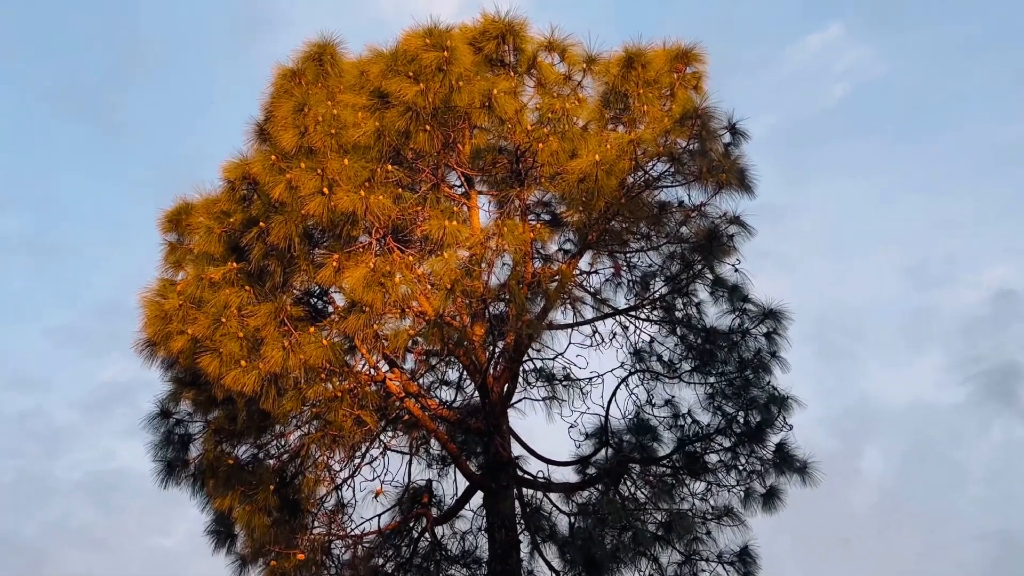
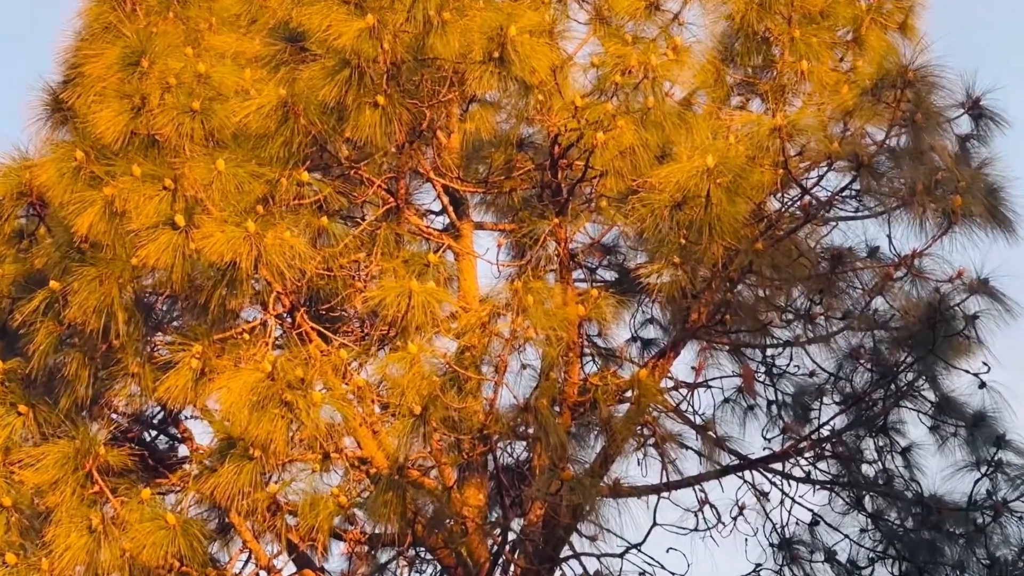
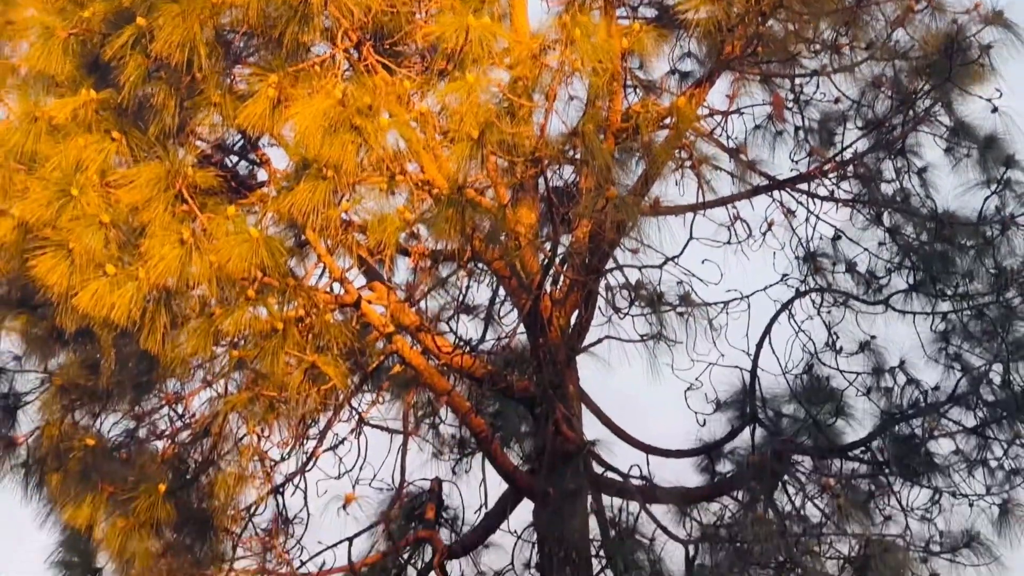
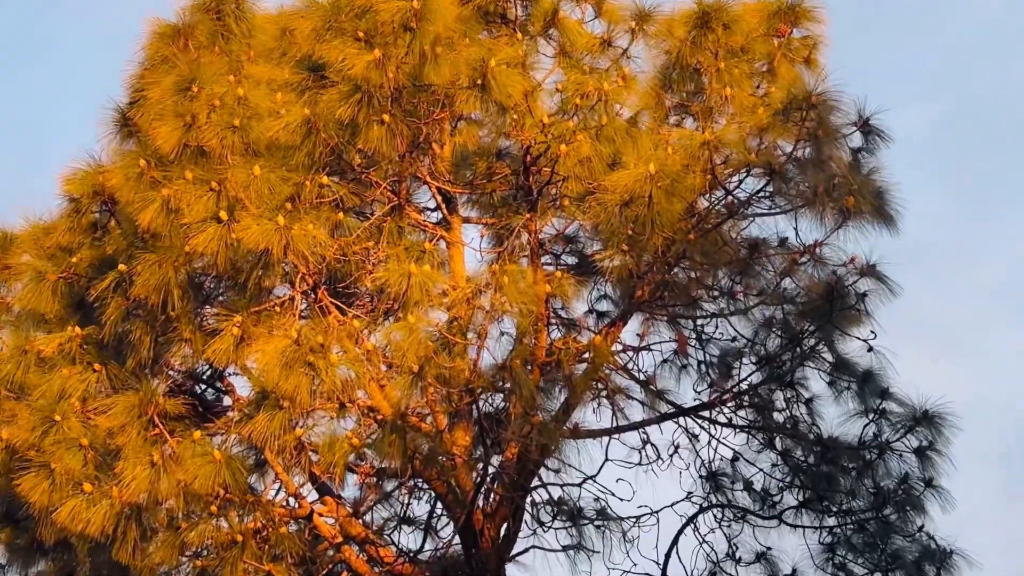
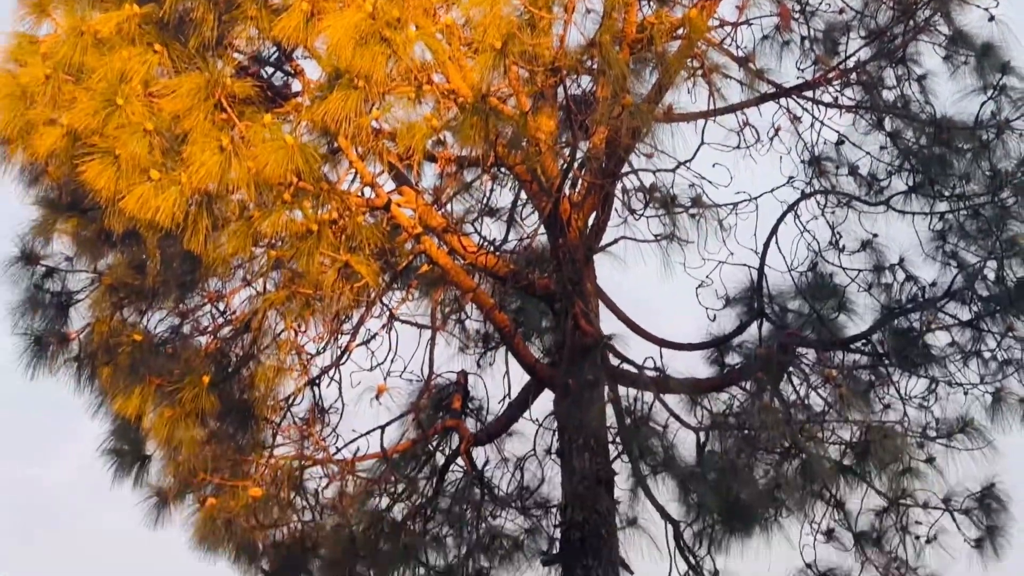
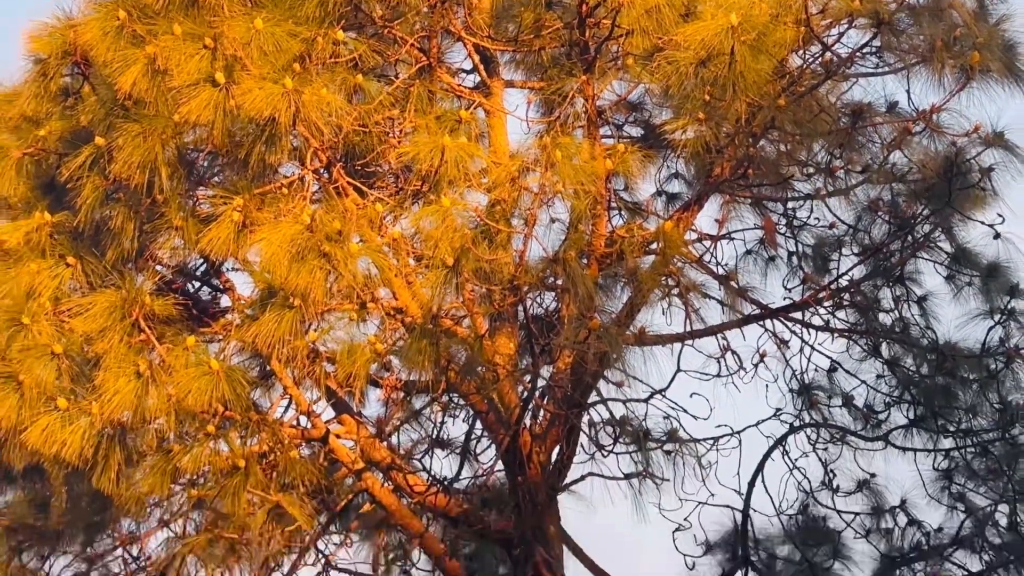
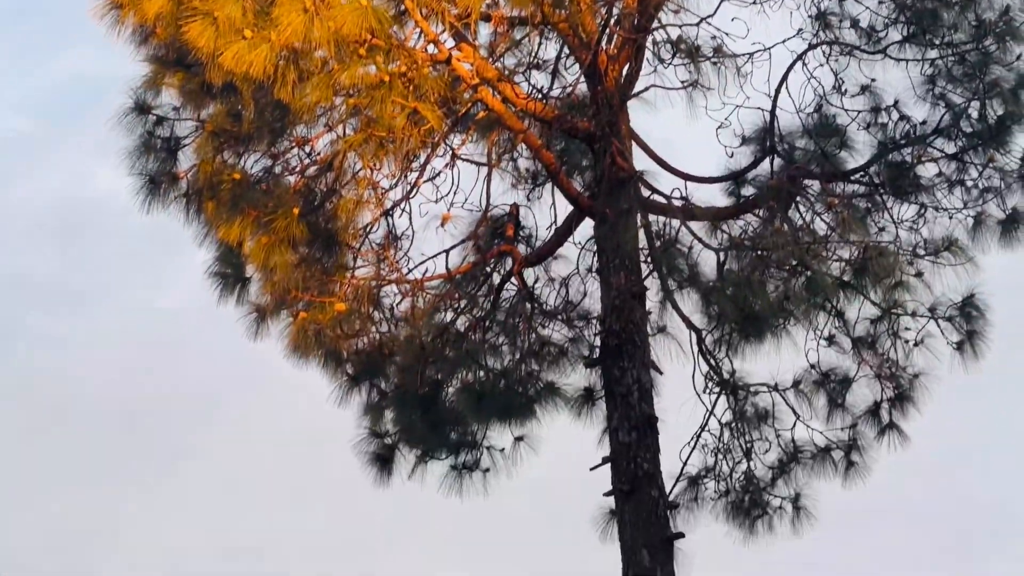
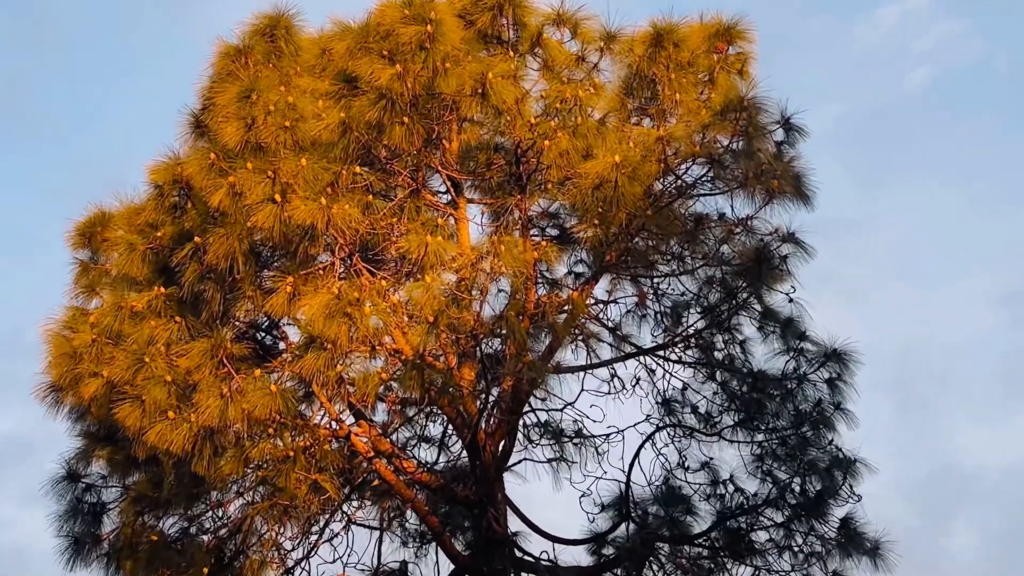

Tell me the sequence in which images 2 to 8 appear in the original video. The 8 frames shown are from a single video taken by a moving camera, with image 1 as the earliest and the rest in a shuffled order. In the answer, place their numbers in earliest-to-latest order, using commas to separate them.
8, 4, 2, 6, 3, 5, 7
